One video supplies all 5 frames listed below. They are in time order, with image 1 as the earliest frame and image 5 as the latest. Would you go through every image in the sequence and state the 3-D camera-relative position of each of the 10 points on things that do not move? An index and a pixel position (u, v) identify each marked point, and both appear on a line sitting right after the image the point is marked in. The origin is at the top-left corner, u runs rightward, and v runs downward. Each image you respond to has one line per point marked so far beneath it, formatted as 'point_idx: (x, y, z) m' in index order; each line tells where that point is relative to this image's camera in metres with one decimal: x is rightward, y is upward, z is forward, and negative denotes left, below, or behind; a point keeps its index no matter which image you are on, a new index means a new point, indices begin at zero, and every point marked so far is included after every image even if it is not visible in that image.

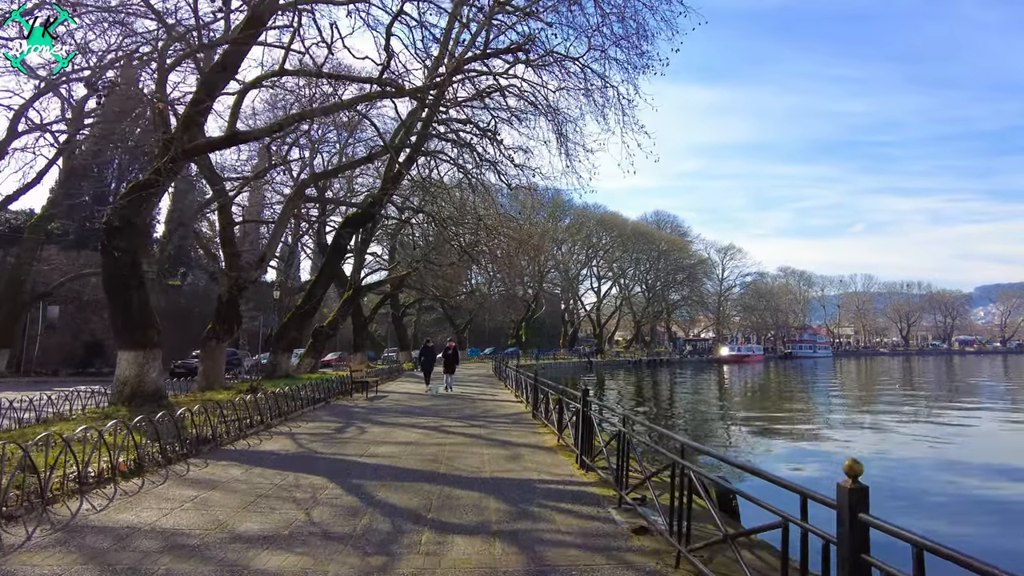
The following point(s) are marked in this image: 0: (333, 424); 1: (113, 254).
0: (-2.4, -1.8, +9.3) m
1: (-5.8, +0.5, +10.1) m
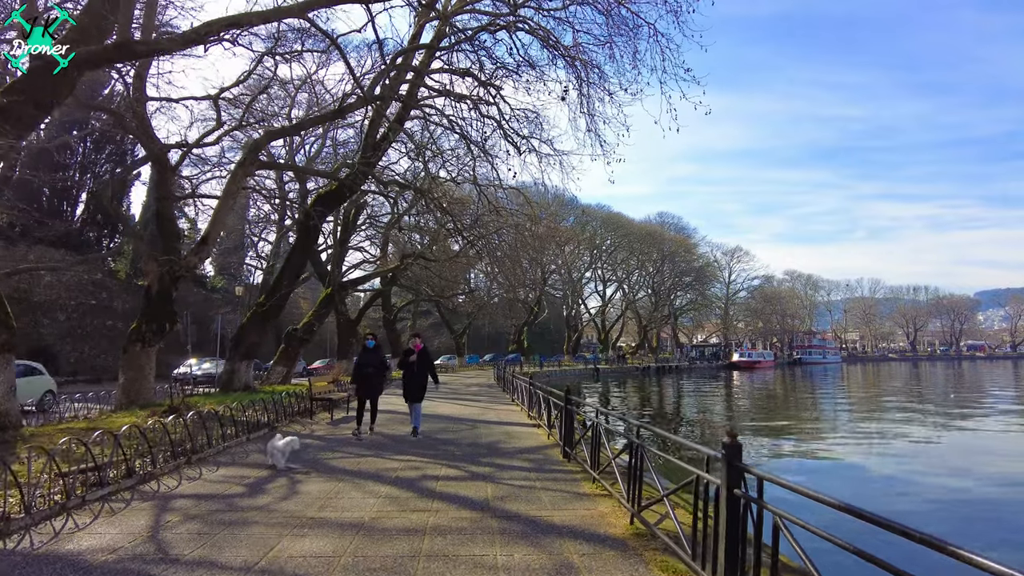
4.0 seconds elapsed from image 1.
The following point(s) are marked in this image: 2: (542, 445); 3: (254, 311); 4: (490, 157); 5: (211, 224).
0: (-2.2, -1.6, +6.0) m
1: (-5.6, +0.7, +6.8) m
2: (+0.4, -1.9, +8.2) m
3: (-6.1, -0.5, +16.5) m
4: (-0.5, +2.9, +15.8) m
5: (-5.4, +1.2, +12.4) m
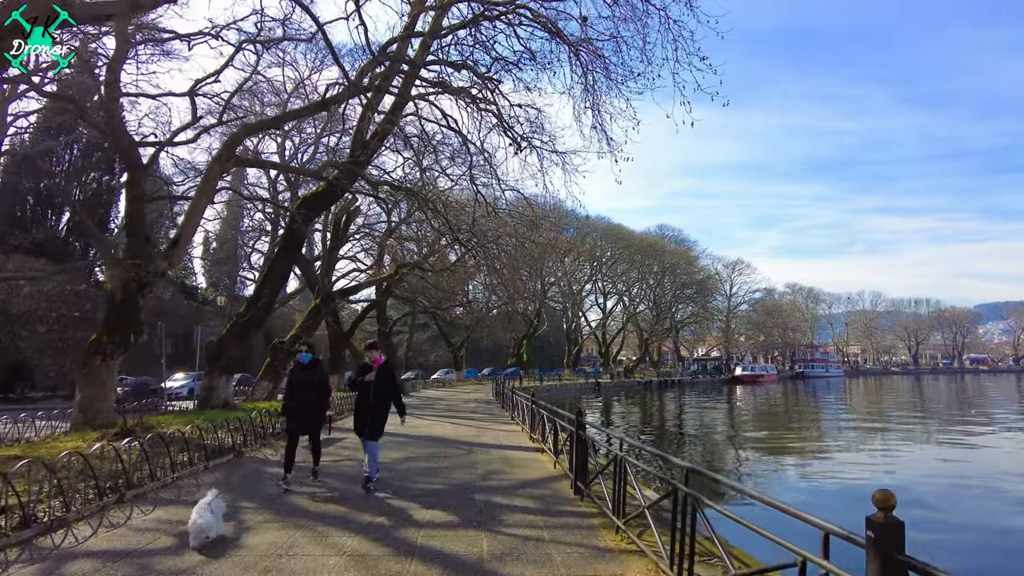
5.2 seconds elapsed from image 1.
0: (-2.2, -1.6, +4.9) m
1: (-5.6, +0.7, +5.8) m
2: (+0.4, -1.9, +7.1) m
3: (-6.1, -0.7, +15.4) m
4: (-0.5, +2.8, +14.8) m
5: (-5.4, +1.1, +11.3) m
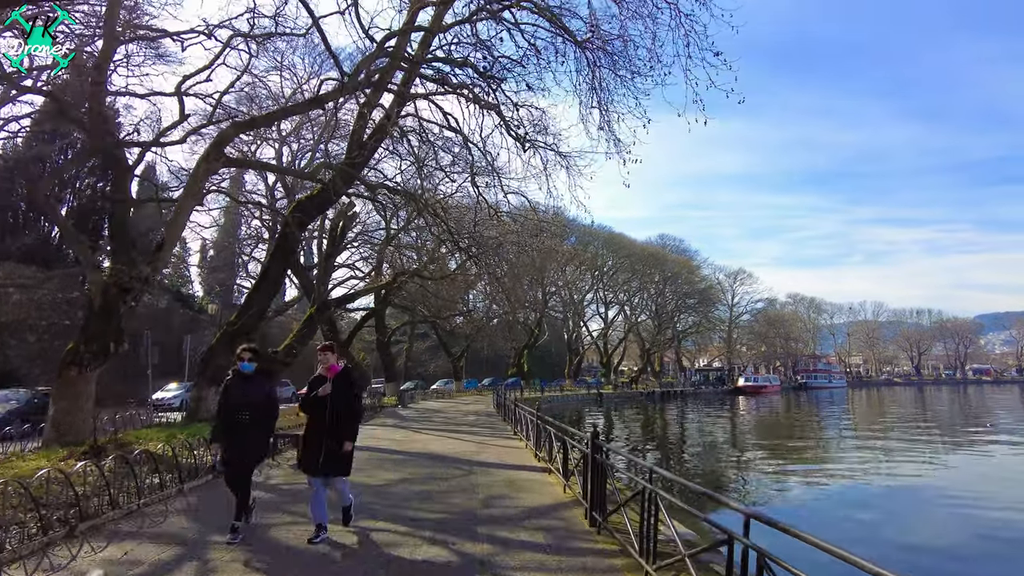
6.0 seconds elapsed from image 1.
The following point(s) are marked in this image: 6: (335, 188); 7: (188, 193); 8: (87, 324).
0: (-2.2, -1.6, +4.3) m
1: (-5.6, +0.7, +5.1) m
2: (+0.4, -2.0, +6.4) m
3: (-6.1, -0.9, +14.8) m
4: (-0.5, +2.6, +14.2) m
5: (-5.3, +1.0, +10.7) m
6: (-3.4, +1.9, +13.5) m
7: (-5.0, +1.5, +10.8) m
8: (-6.1, -0.5, +10.0) m
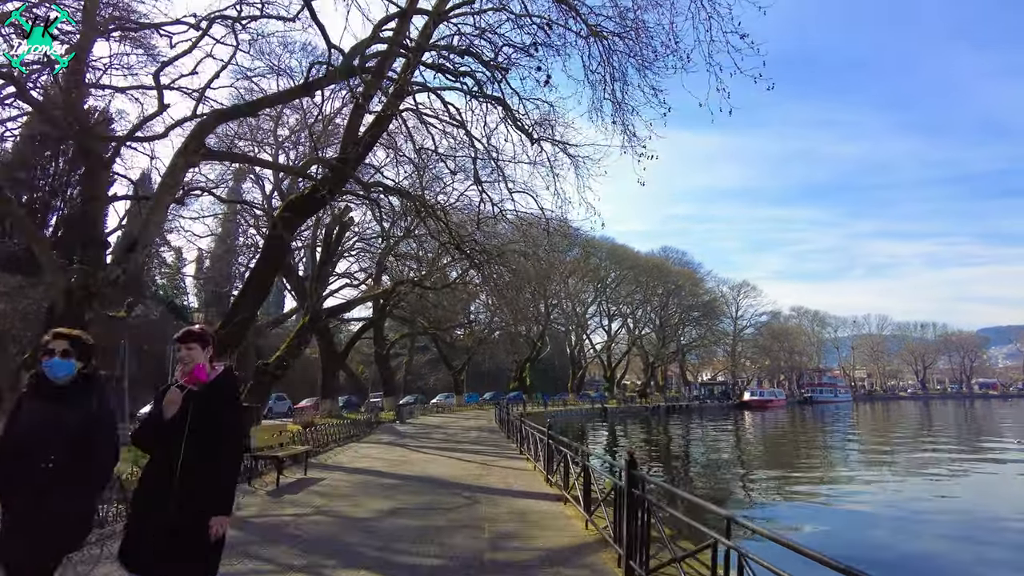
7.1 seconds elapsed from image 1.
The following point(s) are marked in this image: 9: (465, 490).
0: (-2.1, -1.5, +3.3) m
1: (-5.5, +0.8, +4.2) m
2: (+0.5, -1.9, +5.4) m
3: (-6.0, -1.0, +13.8) m
4: (-0.4, +2.5, +13.2) m
5: (-5.2, +0.9, +9.8) m
6: (-3.3, +1.8, +12.5) m
7: (-4.9, +1.4, +9.9) m
8: (-6.0, -0.5, +9.0) m
9: (-0.5, -2.4, +8.4) m
